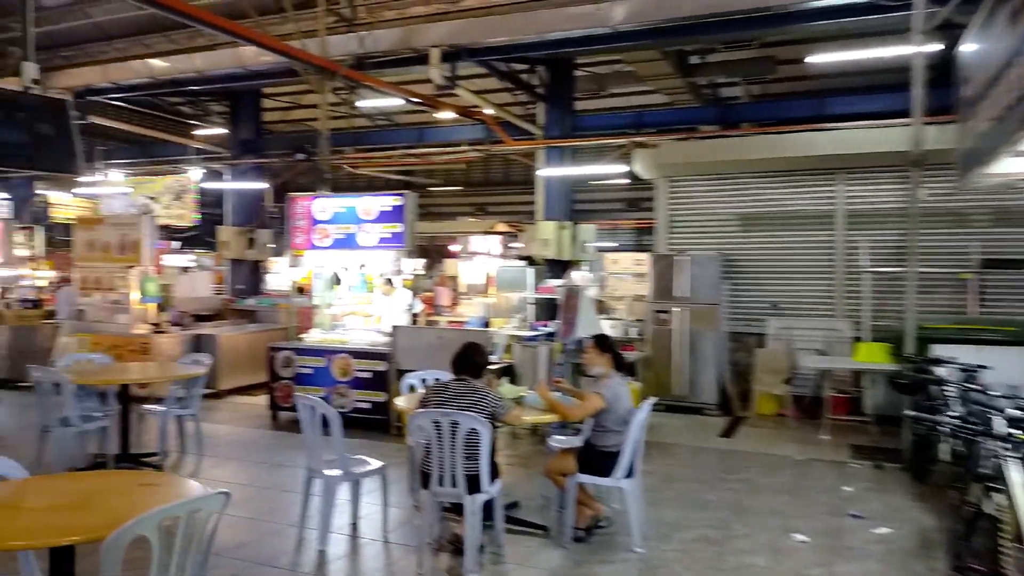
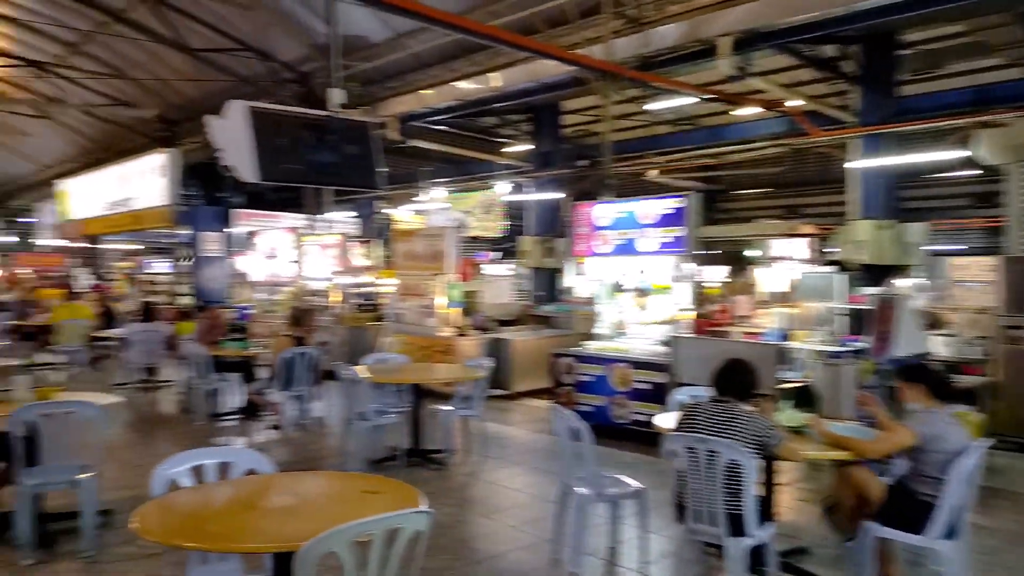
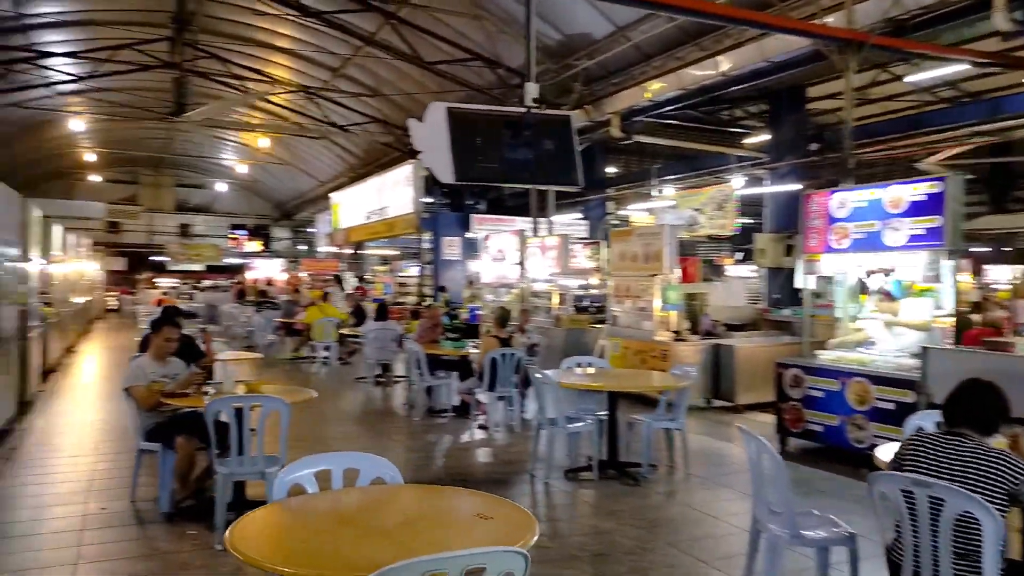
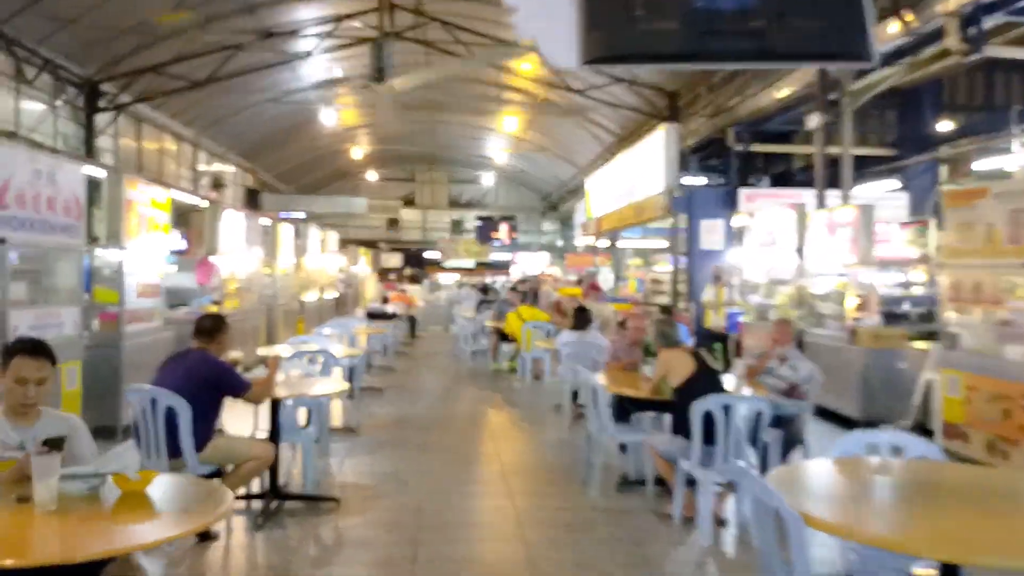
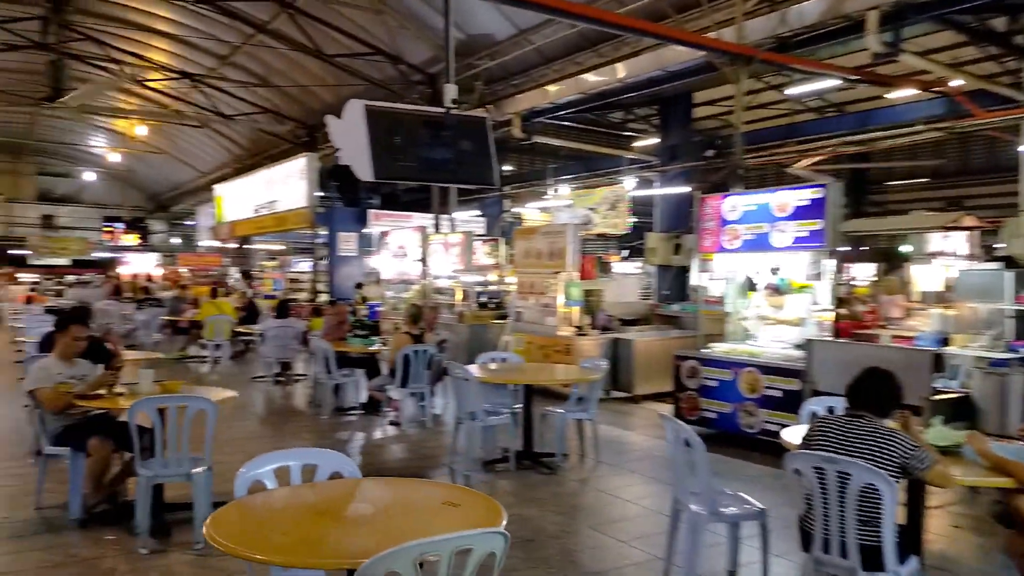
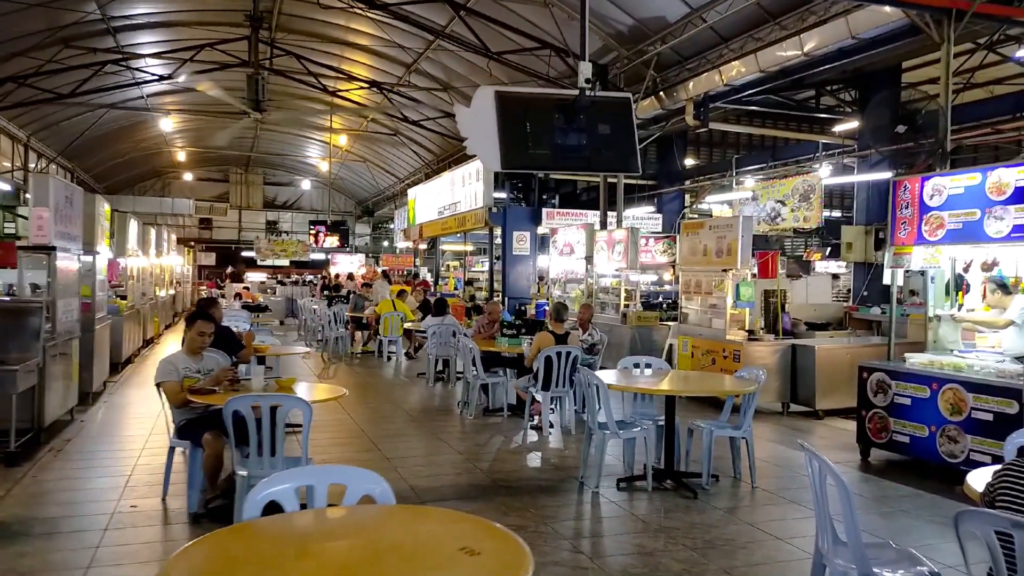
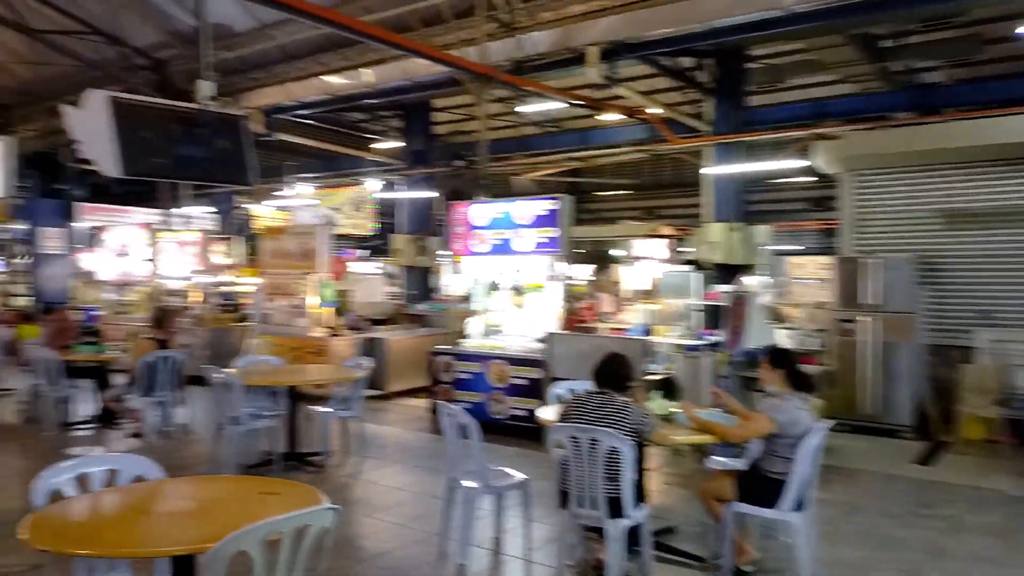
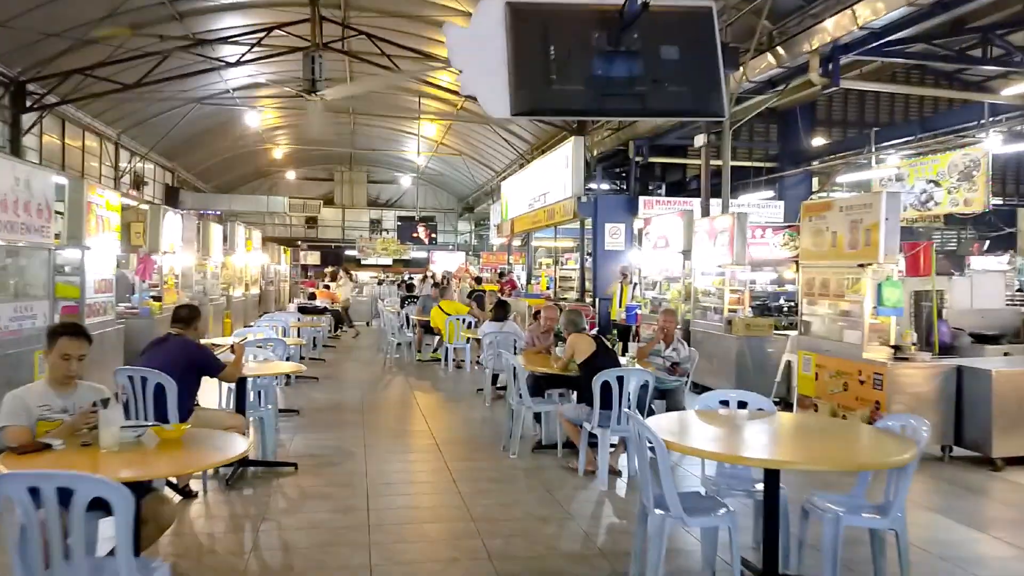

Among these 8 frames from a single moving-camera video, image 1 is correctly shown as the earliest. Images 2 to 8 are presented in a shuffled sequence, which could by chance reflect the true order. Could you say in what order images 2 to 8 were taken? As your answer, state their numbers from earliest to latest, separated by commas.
7, 2, 5, 3, 6, 8, 4
